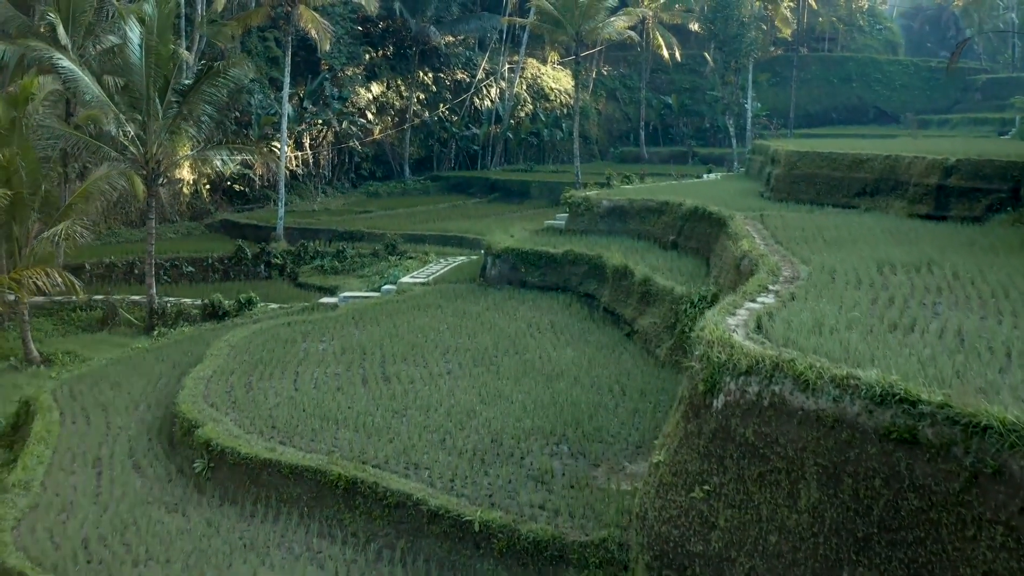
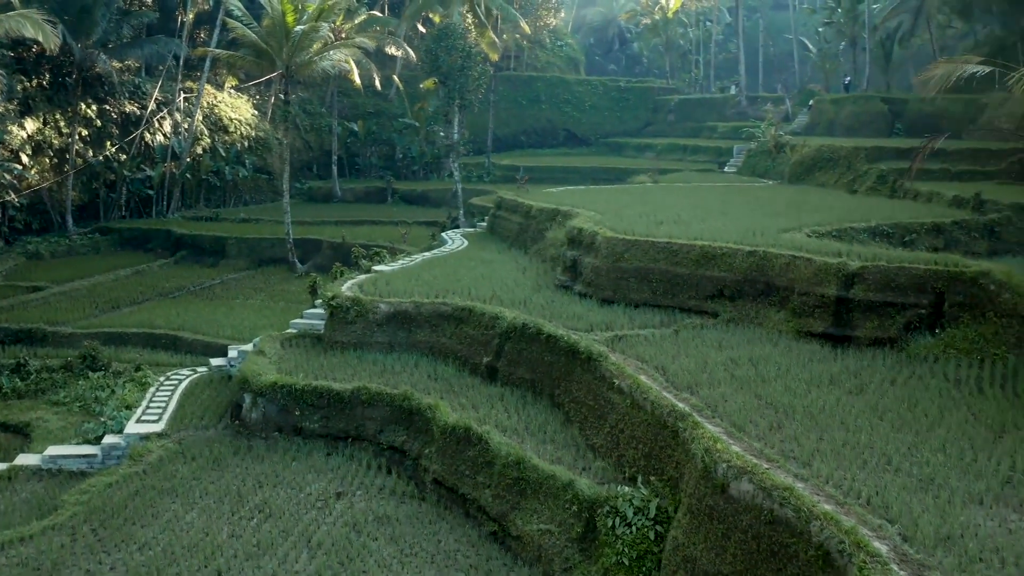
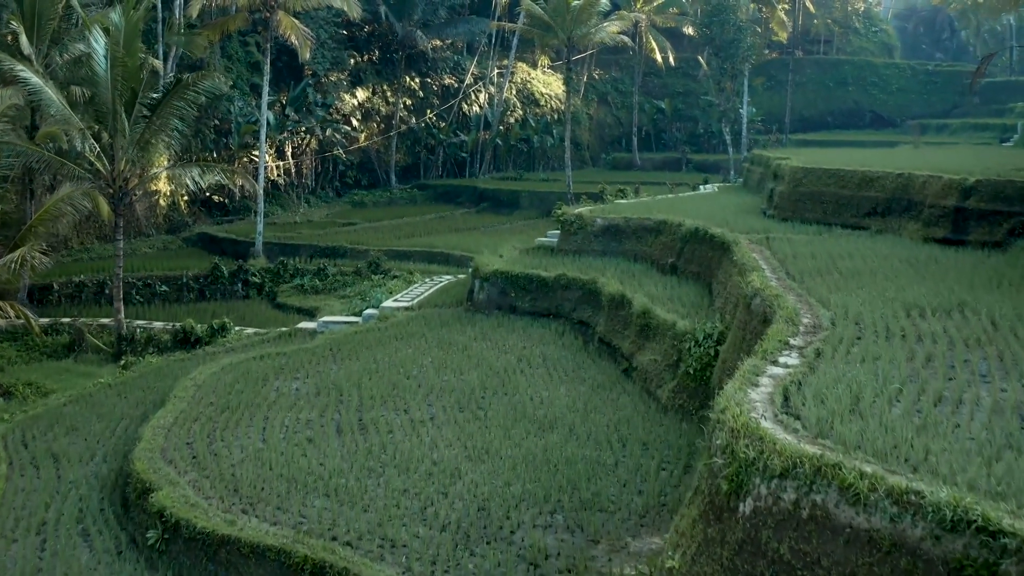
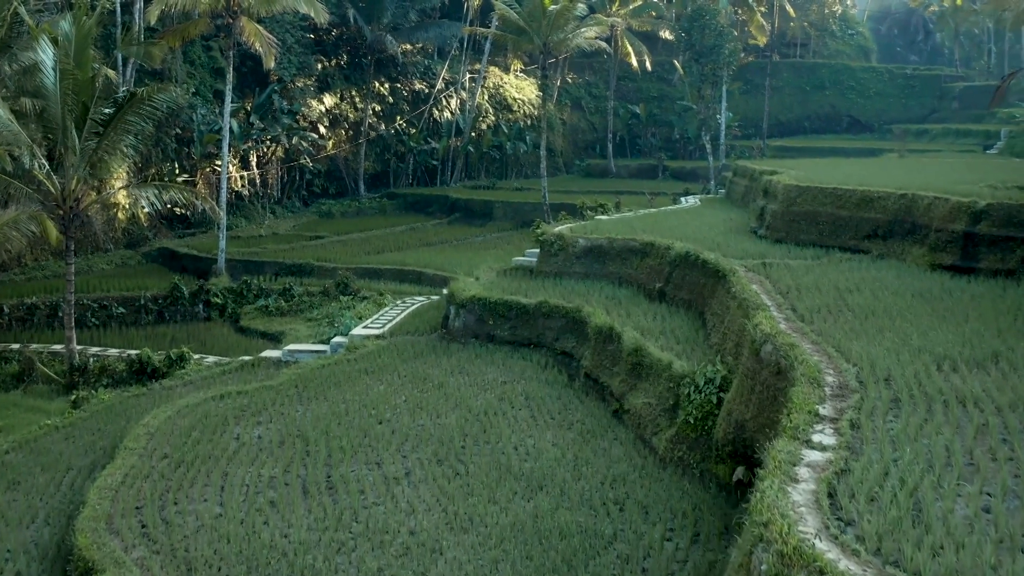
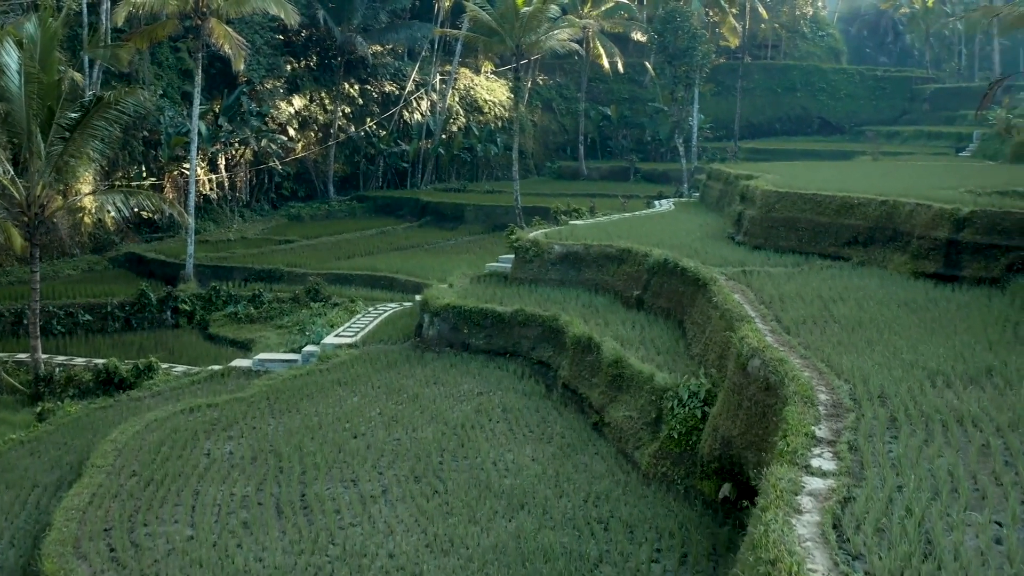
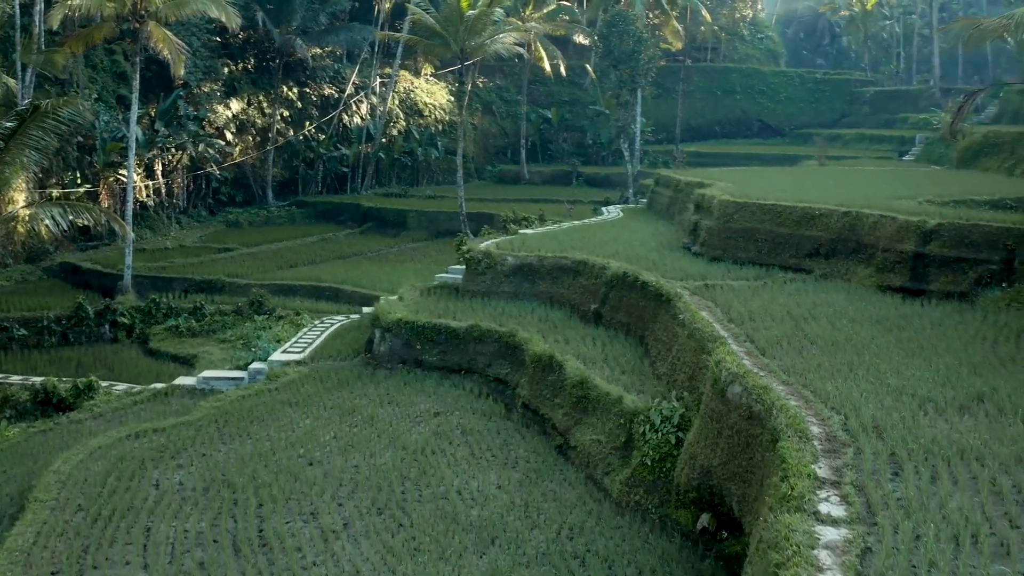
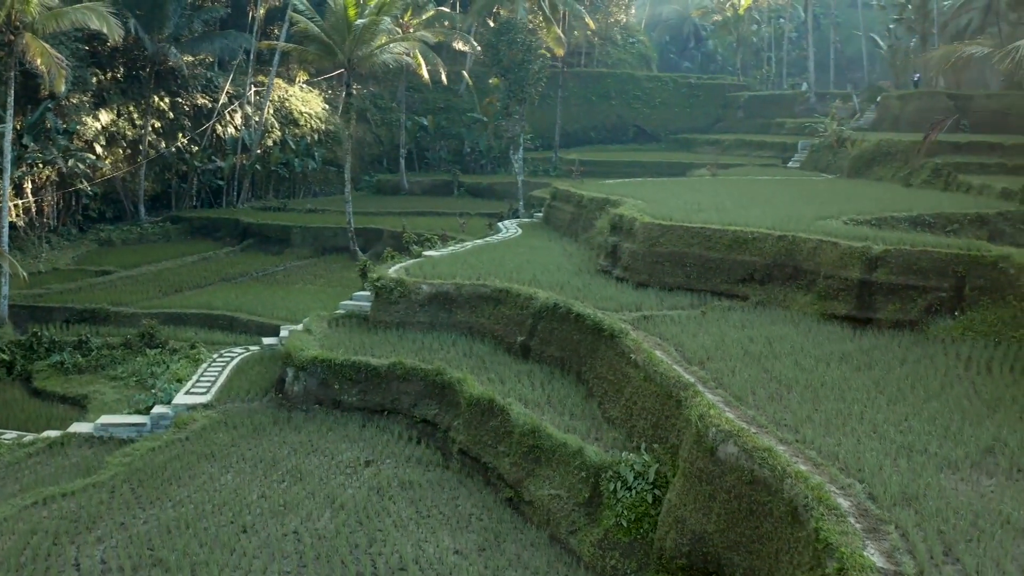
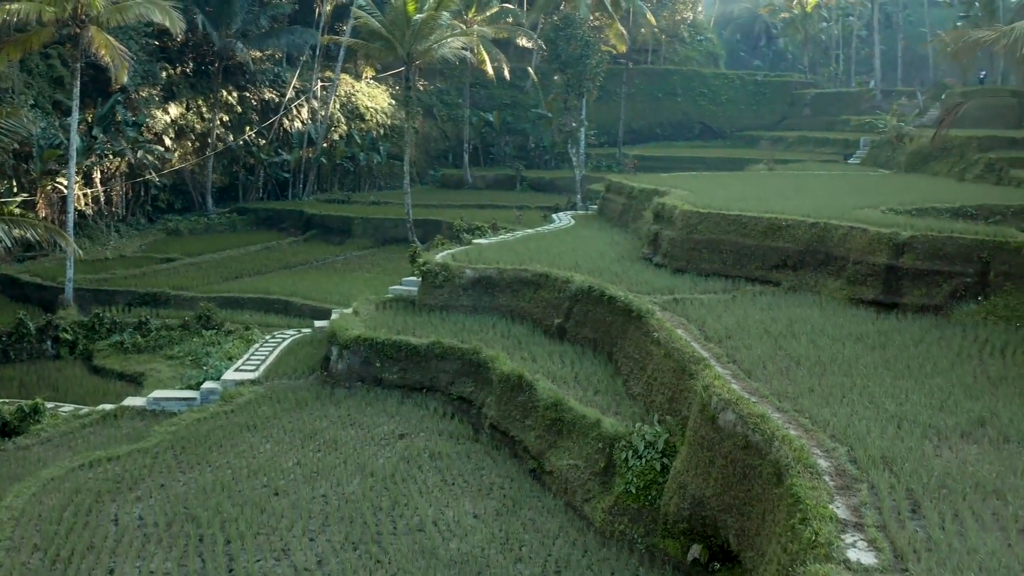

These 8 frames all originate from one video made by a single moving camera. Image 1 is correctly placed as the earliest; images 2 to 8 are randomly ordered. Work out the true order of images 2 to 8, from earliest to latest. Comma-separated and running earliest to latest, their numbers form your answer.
3, 4, 5, 6, 8, 7, 2
